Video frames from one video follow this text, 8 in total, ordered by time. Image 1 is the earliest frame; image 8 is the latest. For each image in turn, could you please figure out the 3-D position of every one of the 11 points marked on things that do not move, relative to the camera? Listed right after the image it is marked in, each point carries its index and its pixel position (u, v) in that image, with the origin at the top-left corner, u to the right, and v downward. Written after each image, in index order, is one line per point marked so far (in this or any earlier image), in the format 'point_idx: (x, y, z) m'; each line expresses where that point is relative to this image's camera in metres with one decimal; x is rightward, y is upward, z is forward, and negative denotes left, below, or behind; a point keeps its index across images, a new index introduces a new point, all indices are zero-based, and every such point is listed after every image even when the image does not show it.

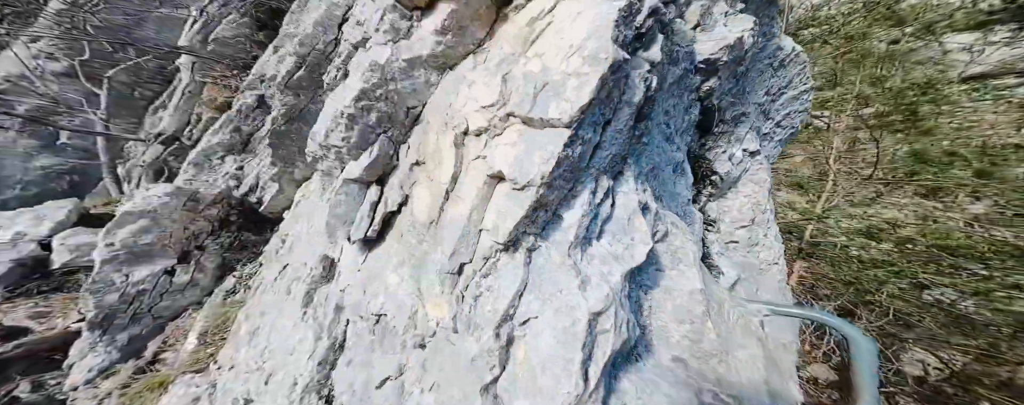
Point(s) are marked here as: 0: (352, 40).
0: (-1.4, +1.4, +2.2) m
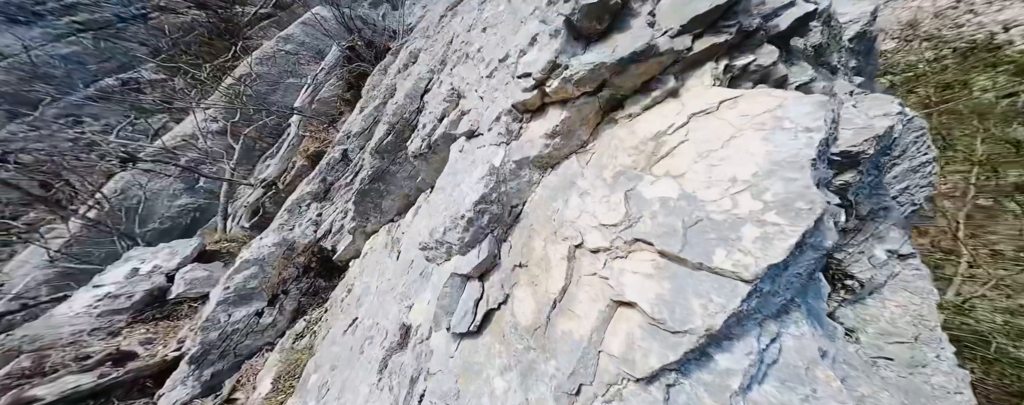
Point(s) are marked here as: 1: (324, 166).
0: (-0.7, +0.8, +2.5) m
1: (-3.5, +0.7, +4.9) m
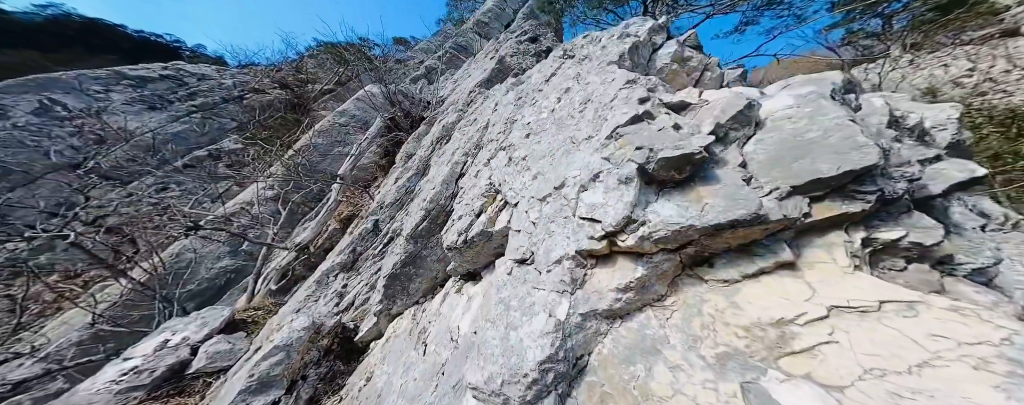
0: (-0.4, 0.0, +2.5) m
1: (-2.9, -0.6, +5.0) m
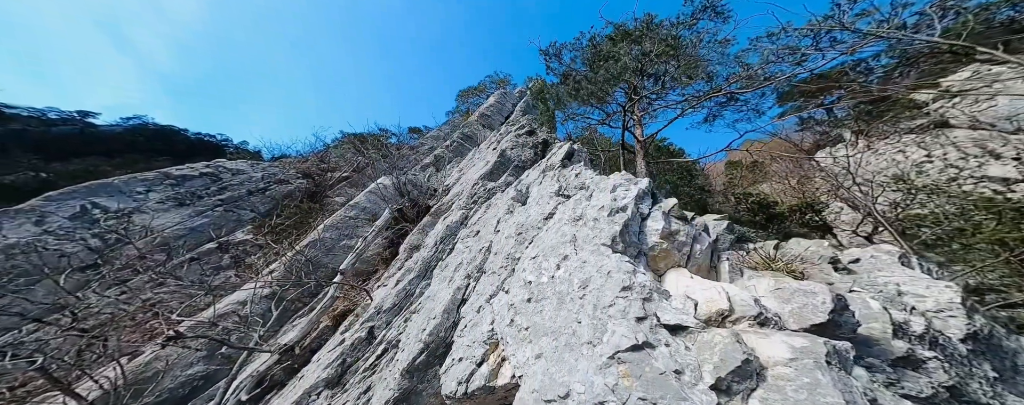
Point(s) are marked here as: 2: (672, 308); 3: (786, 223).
0: (-0.3, -1.3, +2.4) m
1: (-2.9, -2.5, +4.7) m
2: (+0.9, -0.6, +1.5) m
3: (+6.3, -0.4, +6.1) m
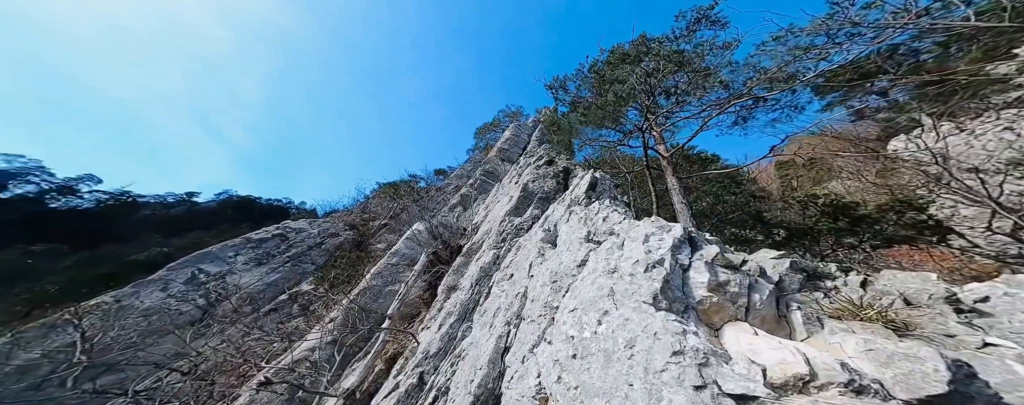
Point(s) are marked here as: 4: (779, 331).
0: (+0.1, -1.8, +2.3) m
1: (-2.0, -3.5, +4.8) m
2: (+1.1, -0.8, +1.3) m
3: (+7.2, -0.5, +5.1) m
4: (+1.7, -0.8, +1.7) m
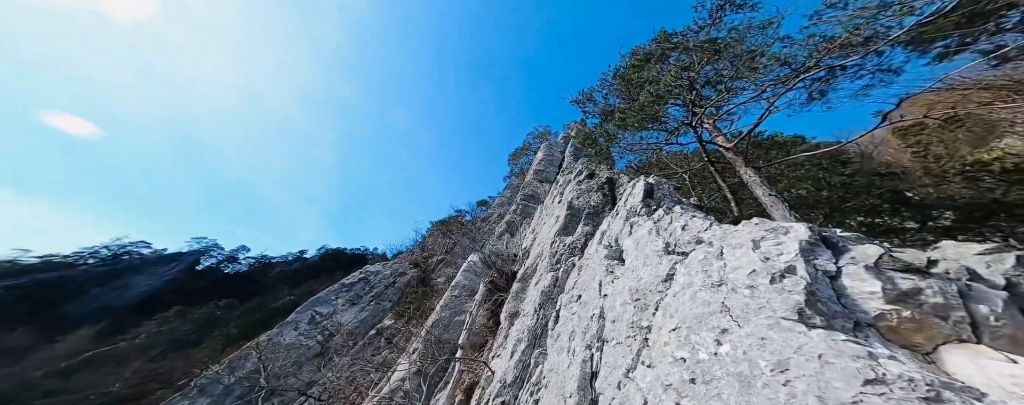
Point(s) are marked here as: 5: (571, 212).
0: (+0.8, -1.9, +1.9) m
1: (-0.5, -3.9, +4.6) m
2: (+1.5, -0.7, +0.9) m
3: (+8.1, +0.1, +3.6) m
4: (+2.2, -0.7, +1.2) m
5: (+2.0, -0.3, +9.6) m
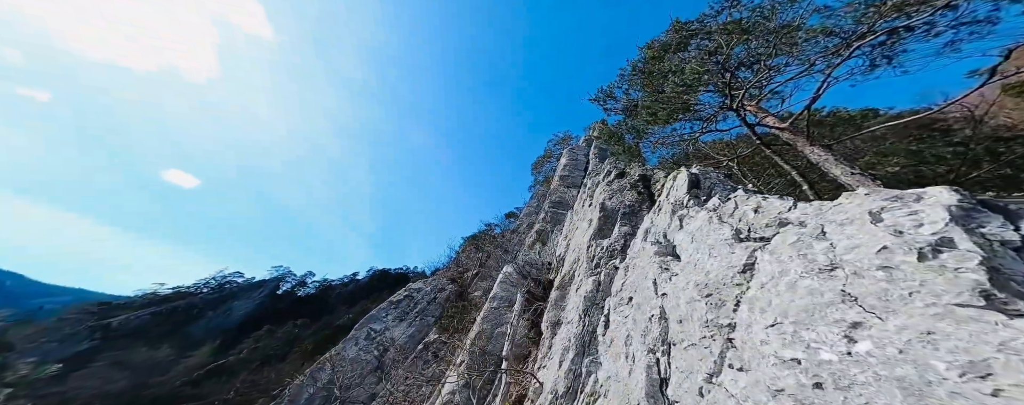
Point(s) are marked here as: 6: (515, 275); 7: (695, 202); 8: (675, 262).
0: (+1.3, -1.7, +1.6) m
1: (+0.4, -4.0, +4.4) m
2: (+1.8, -0.5, +0.6) m
3: (+8.6, +0.7, +2.7) m
4: (+2.6, -0.4, +0.8) m
5: (+3.2, -0.4, +9.2) m
6: (+0.1, -3.2, +11.4) m
7: (+3.4, 0.0, +4.9) m
8: (+2.2, -0.8, +3.6) m
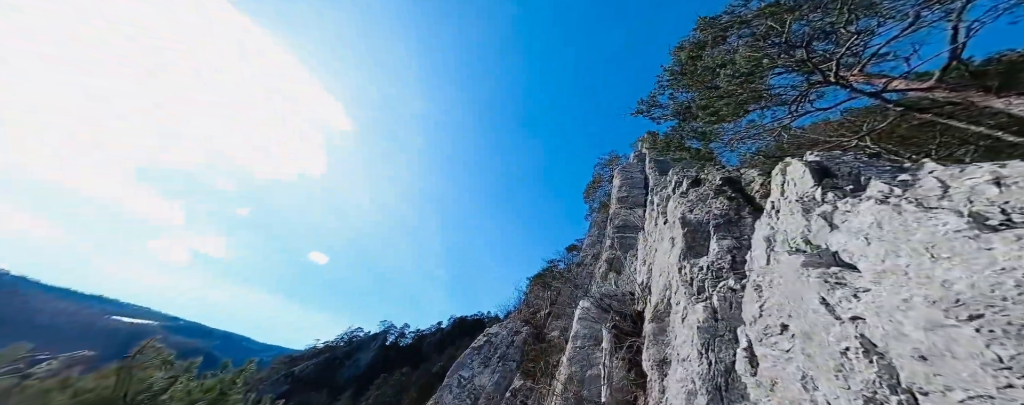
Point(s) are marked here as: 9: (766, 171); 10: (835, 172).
0: (+2.4, -1.5, +0.9) m
1: (+2.3, -4.2, +3.4) m
2: (+2.6, -0.2, -0.1) m
3: (+9.4, +1.8, +0.9) m
4: (+3.3, 0.0, 0.0) m
5: (+5.5, -0.7, +8.1) m
6: (+3.3, -4.2, +10.5) m
7: (+4.9, +0.1, +3.9) m
8: (+3.6, -0.7, +2.7) m
9: (+7.8, +1.0, +8.1) m
10: (+5.3, +0.5, +4.3) m
